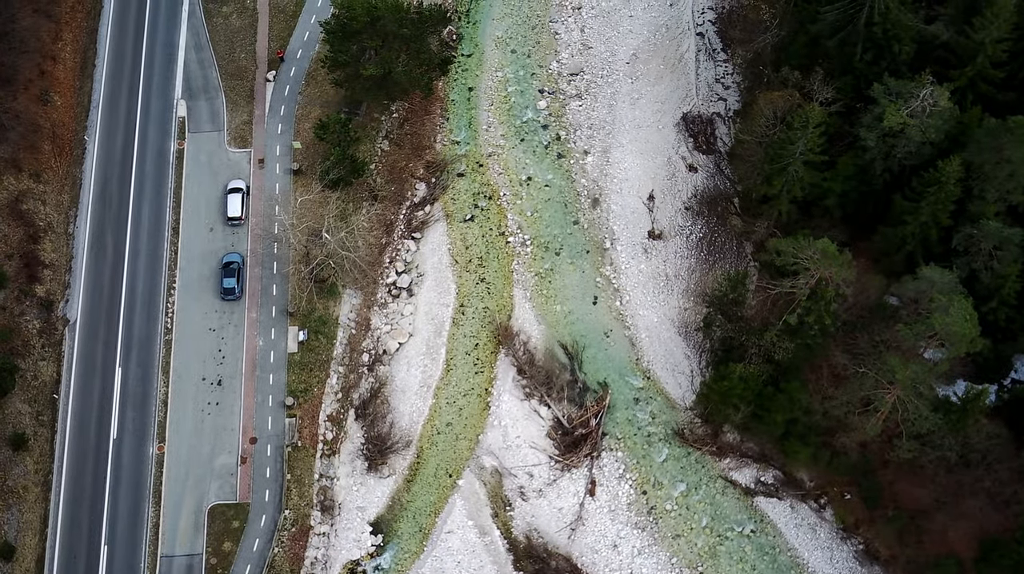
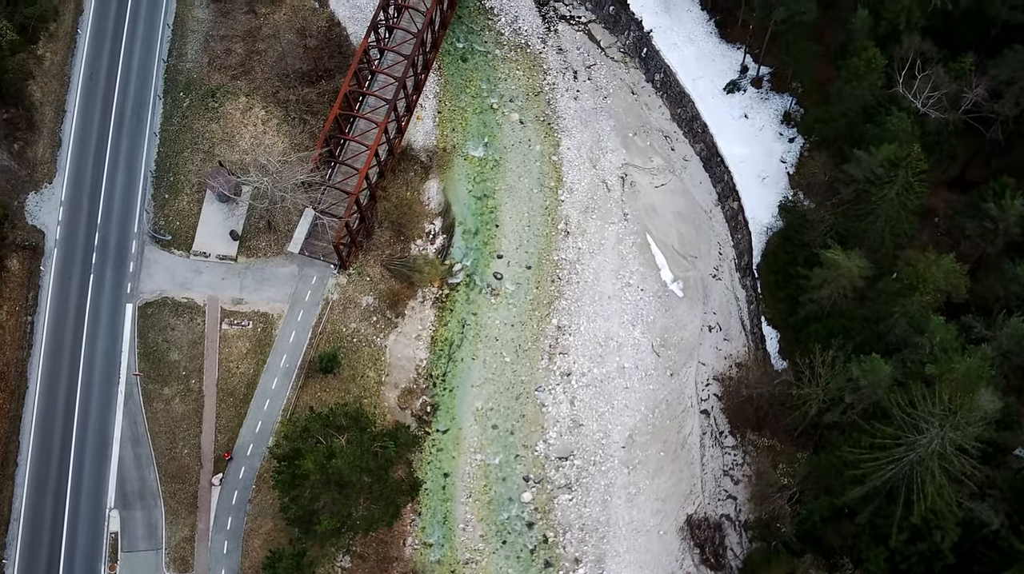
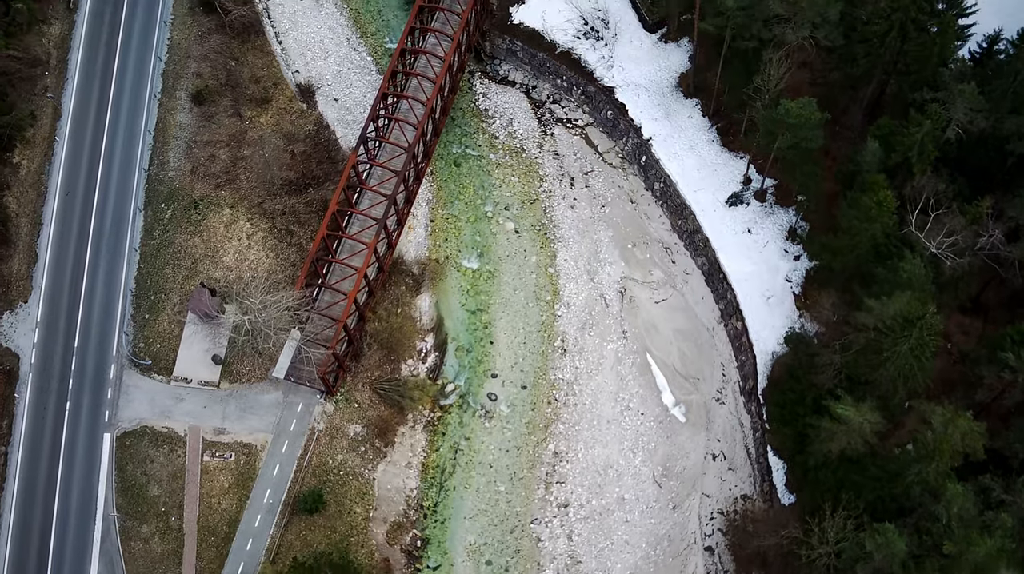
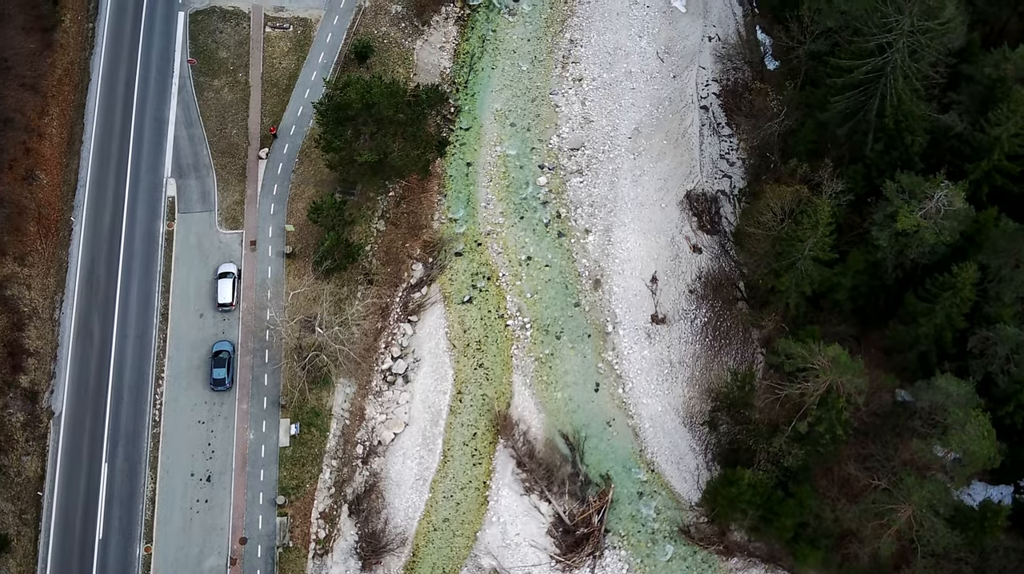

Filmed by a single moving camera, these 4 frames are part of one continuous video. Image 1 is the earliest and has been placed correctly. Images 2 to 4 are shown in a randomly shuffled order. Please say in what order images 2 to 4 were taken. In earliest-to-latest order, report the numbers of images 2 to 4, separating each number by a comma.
4, 2, 3
